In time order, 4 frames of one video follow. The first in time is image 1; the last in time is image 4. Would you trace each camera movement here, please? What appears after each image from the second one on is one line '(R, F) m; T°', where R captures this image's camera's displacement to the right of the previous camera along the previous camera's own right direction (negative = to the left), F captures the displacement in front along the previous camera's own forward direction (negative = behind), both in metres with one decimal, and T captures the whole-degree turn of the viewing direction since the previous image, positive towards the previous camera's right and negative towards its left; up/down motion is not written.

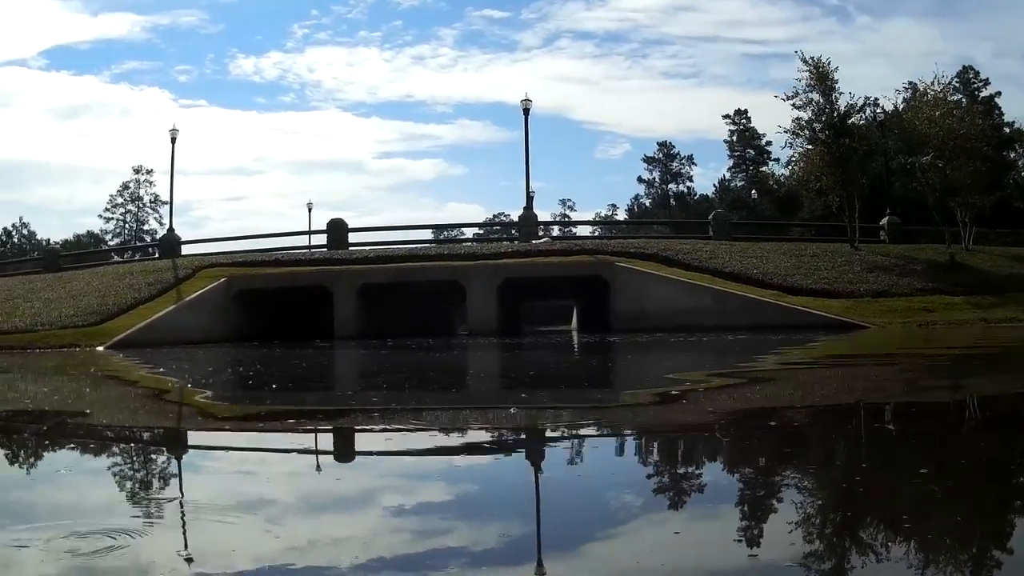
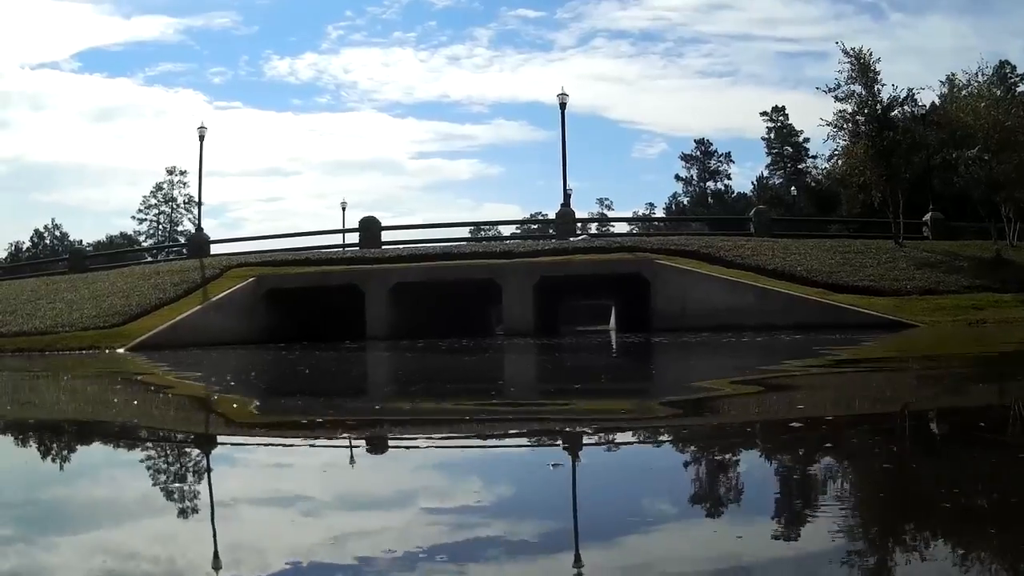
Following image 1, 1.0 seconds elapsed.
(0.0, +0.2) m; -2°
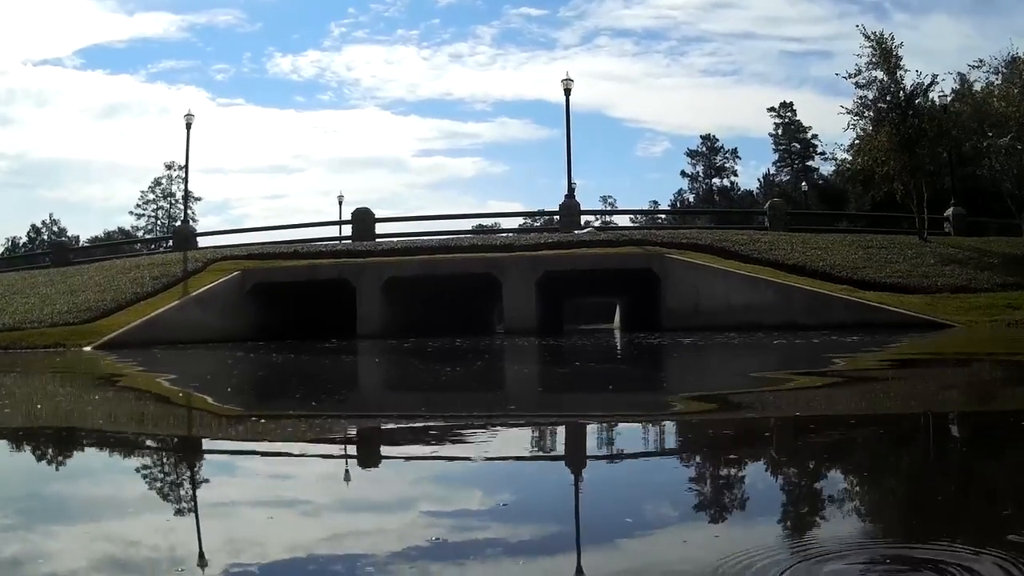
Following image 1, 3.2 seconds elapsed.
(0.0, +0.8) m; 0°
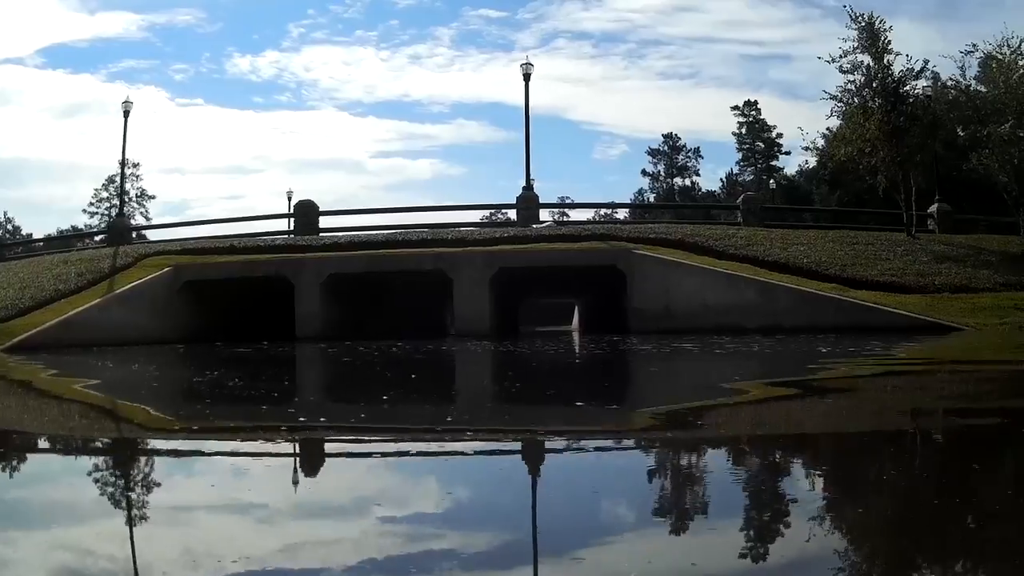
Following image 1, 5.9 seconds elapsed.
(0.0, +1.2) m; +3°
